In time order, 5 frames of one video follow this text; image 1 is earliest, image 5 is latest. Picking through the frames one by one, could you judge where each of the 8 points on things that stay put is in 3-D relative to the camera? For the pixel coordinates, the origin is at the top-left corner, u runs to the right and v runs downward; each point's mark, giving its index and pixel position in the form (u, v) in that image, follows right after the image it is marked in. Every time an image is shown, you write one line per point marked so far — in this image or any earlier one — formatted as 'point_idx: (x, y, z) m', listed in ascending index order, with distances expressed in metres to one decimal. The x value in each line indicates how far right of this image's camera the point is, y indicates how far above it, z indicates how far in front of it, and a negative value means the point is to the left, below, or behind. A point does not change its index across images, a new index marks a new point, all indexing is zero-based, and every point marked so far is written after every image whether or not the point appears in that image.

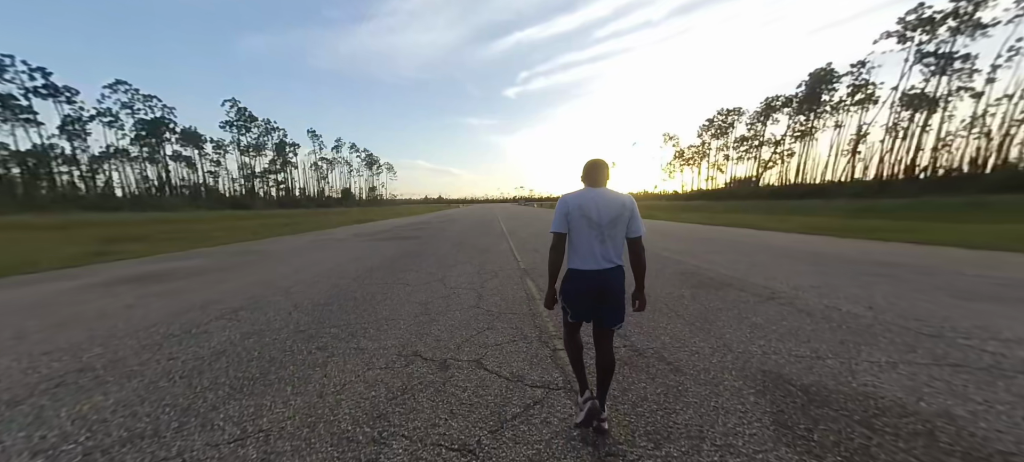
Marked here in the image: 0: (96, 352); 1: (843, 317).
0: (-5.8, -1.7, +4.0) m
1: (+5.3, -1.3, +4.7) m
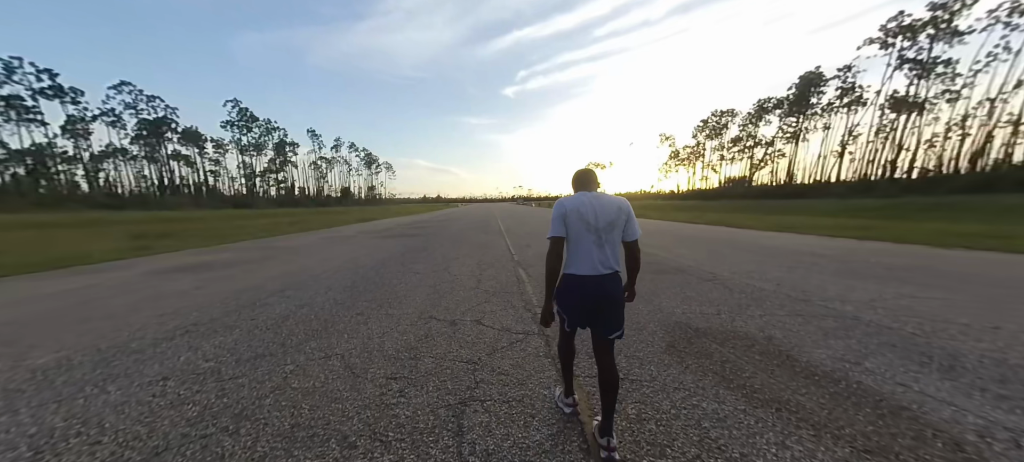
0: (-6.0, -1.6, +5.5) m
1: (+5.1, -1.2, +6.2) m
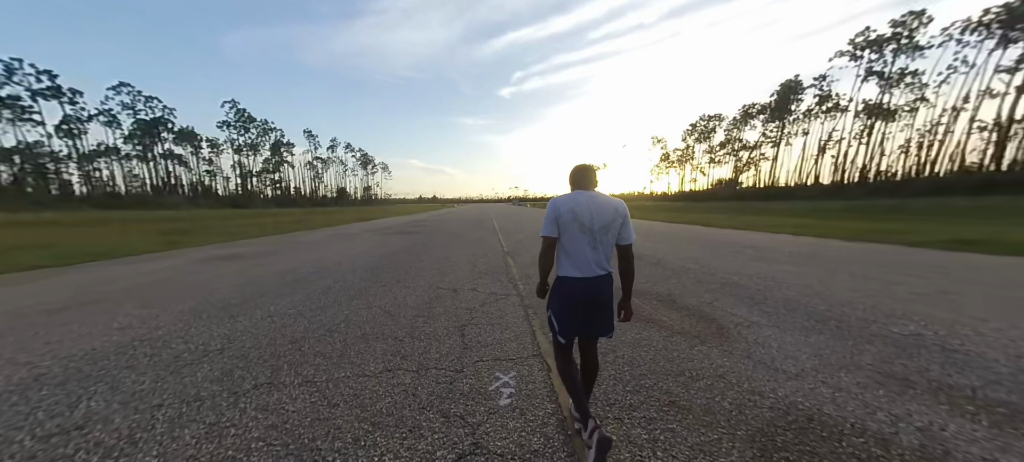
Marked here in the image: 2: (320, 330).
0: (-6.3, -1.4, +7.4) m
1: (+4.8, -1.1, +8.2) m
2: (-3.1, -1.6, +4.7) m
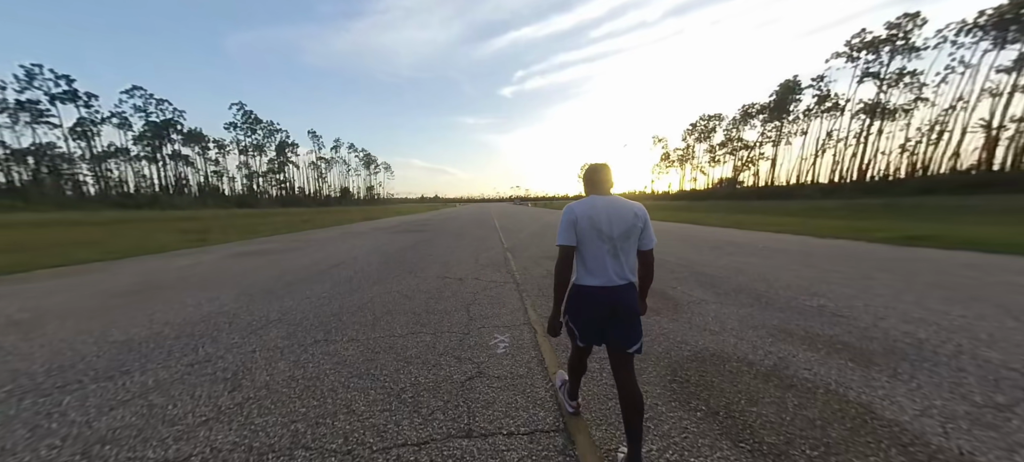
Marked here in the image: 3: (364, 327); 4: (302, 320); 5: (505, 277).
0: (-6.4, -1.3, +8.4) m
1: (+4.7, -1.0, +9.2) m
2: (-3.1, -1.5, +5.8) m
3: (-2.4, -1.5, +4.7) m
4: (-3.6, -1.5, +5.0) m
5: (-0.2, -1.3, +8.3) m
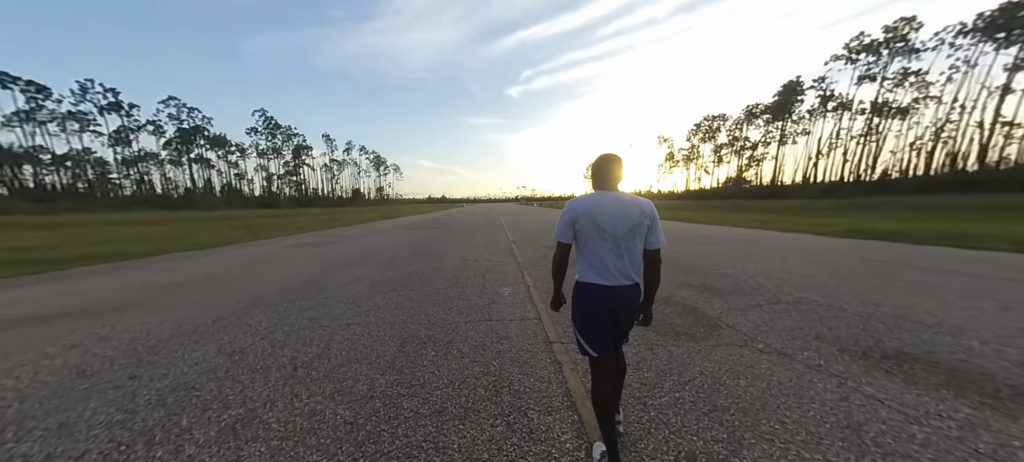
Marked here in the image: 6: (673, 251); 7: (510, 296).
0: (-6.2, -1.1, +10.8) m
1: (+4.9, -0.7, +11.4) m
2: (-3.0, -1.3, +8.1) m
3: (-2.3, -1.3, +7.0) m
4: (-3.5, -1.3, +7.3) m
5: (-0.1, -1.1, +10.5) m
6: (+5.5, -0.7, +10.1) m
7: (0.0, -1.4, +5.8) m
